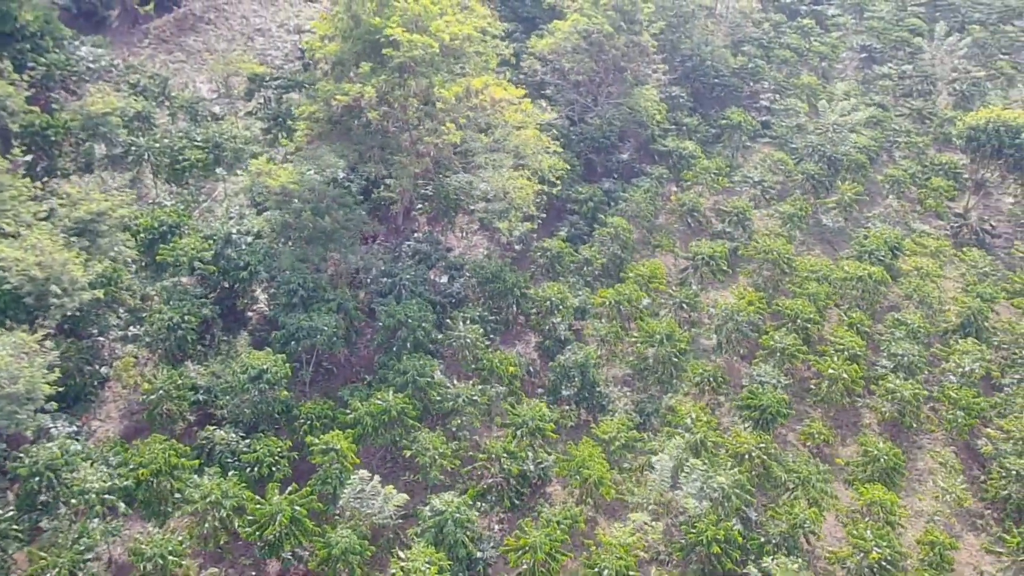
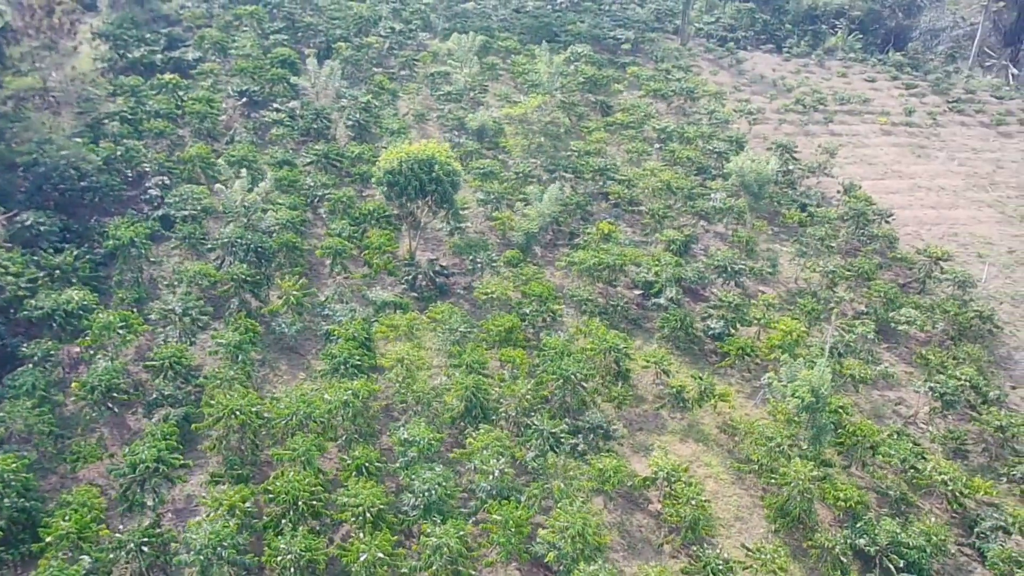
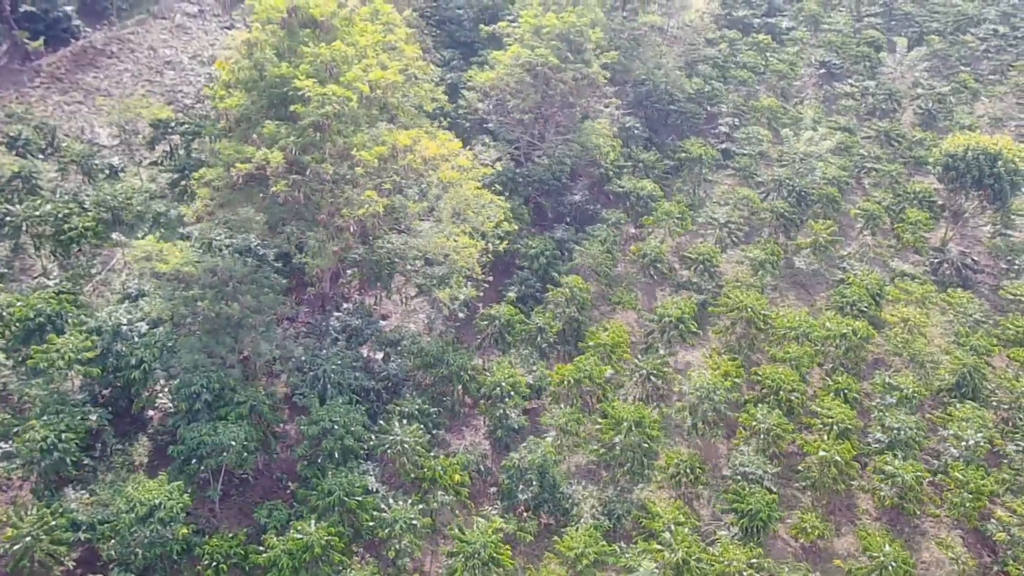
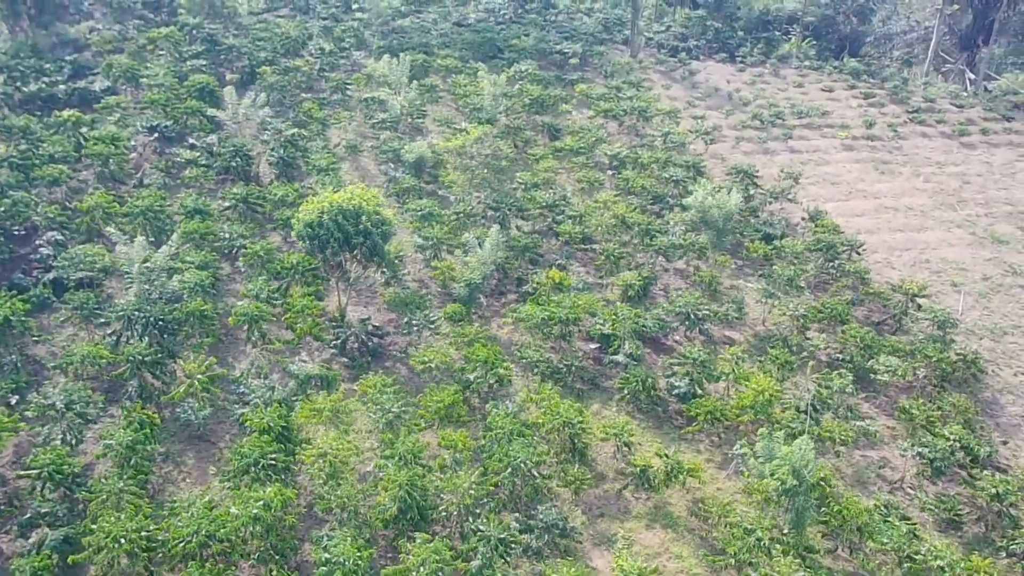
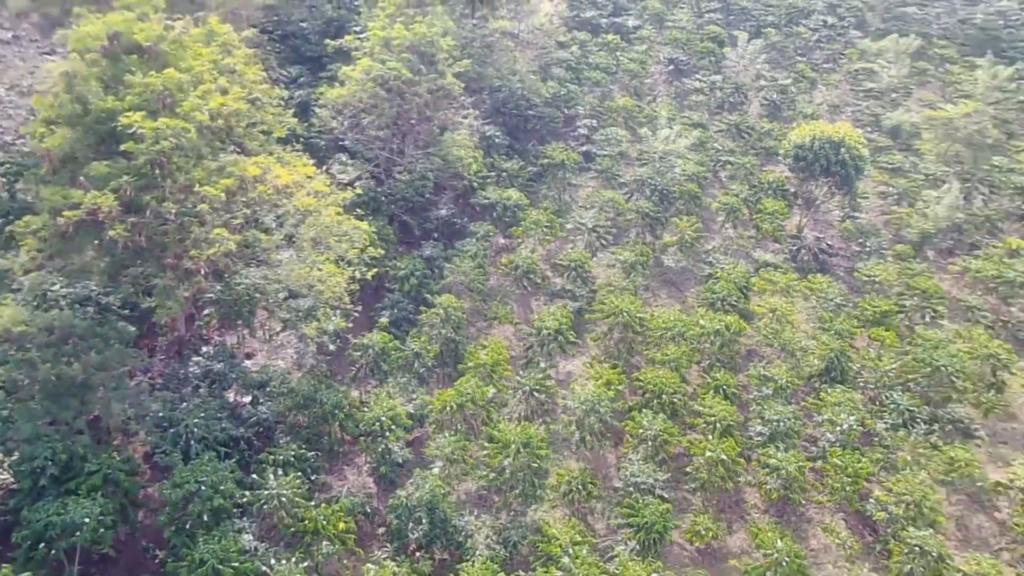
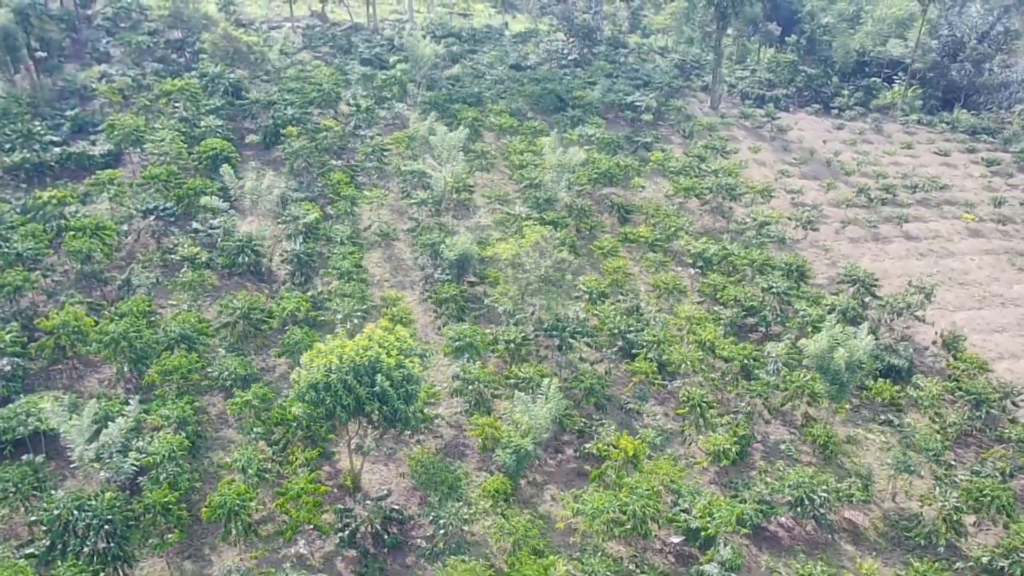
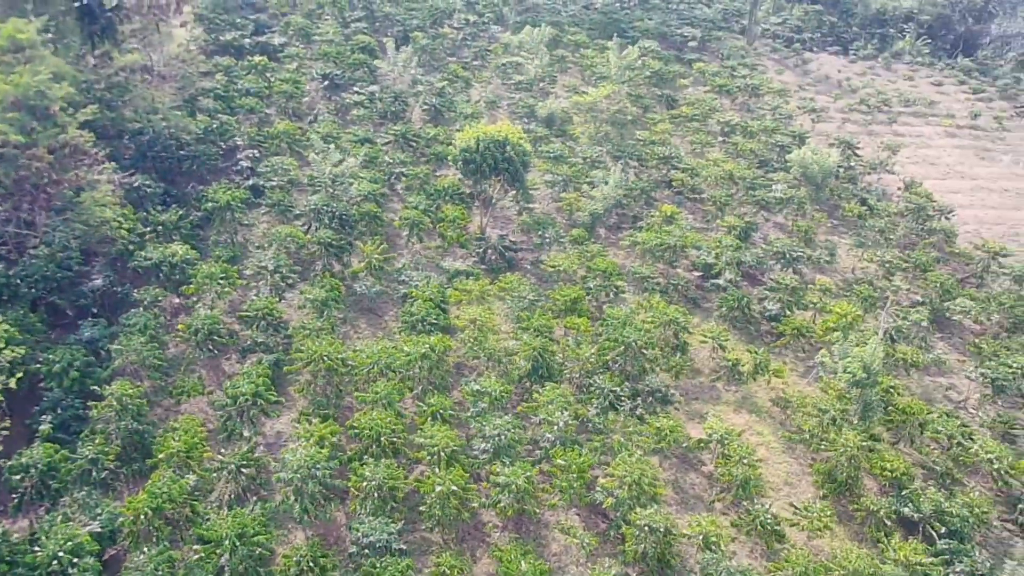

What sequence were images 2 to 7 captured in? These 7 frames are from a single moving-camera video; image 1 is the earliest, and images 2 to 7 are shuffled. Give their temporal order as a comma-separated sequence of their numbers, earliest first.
3, 5, 7, 2, 4, 6
